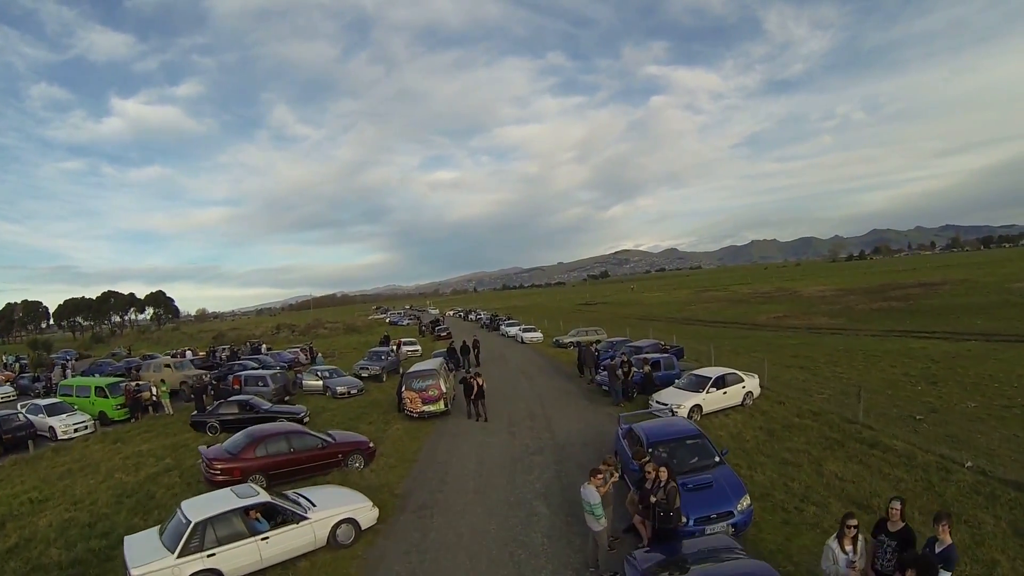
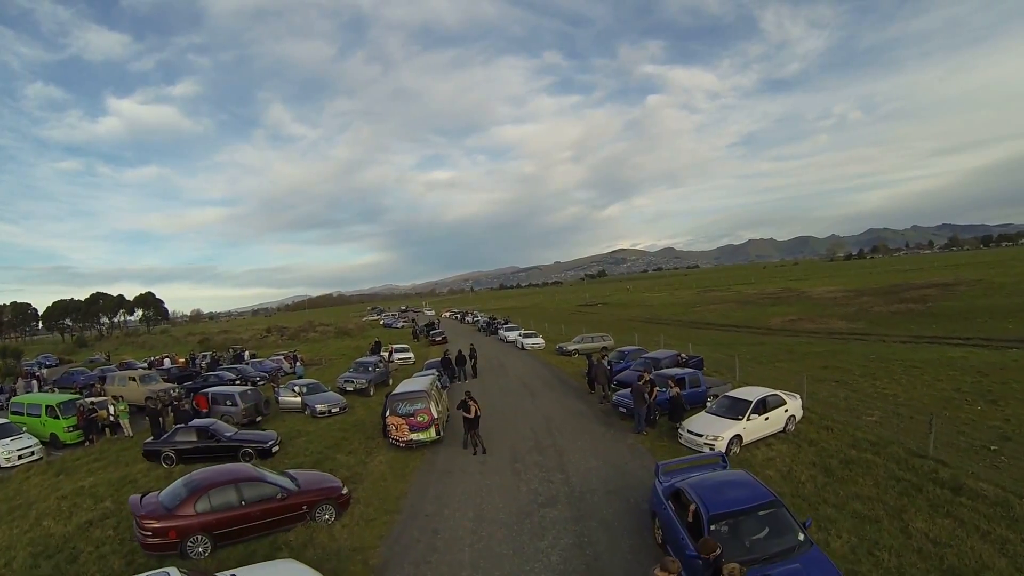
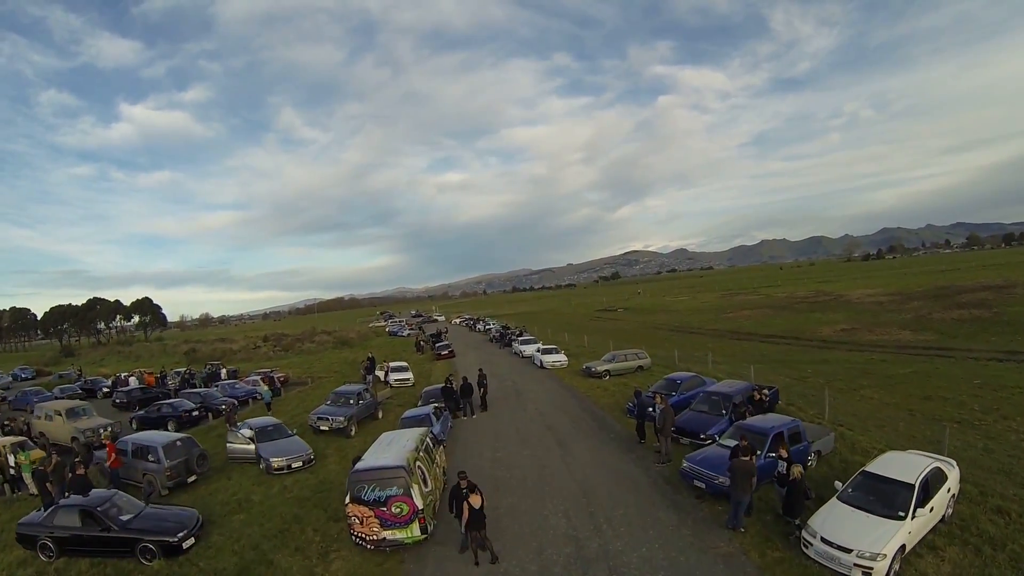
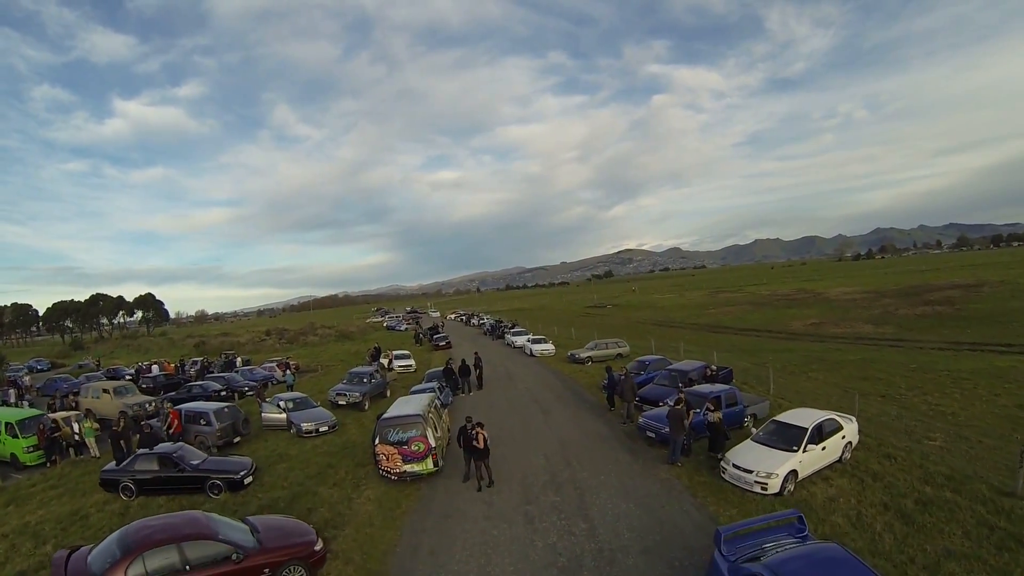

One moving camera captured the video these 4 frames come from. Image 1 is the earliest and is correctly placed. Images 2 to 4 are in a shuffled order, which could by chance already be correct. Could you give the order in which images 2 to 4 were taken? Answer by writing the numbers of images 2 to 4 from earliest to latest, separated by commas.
2, 4, 3
